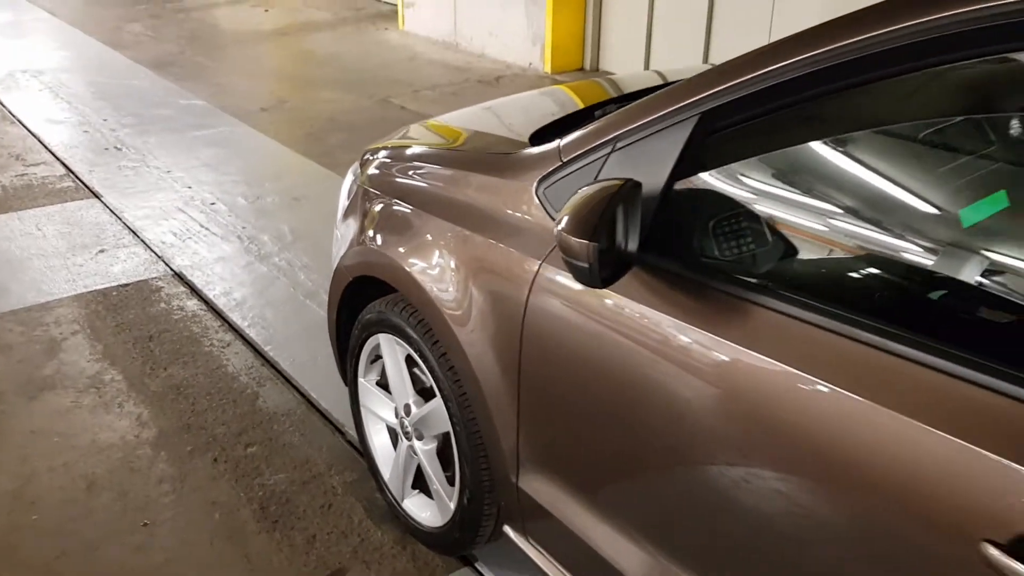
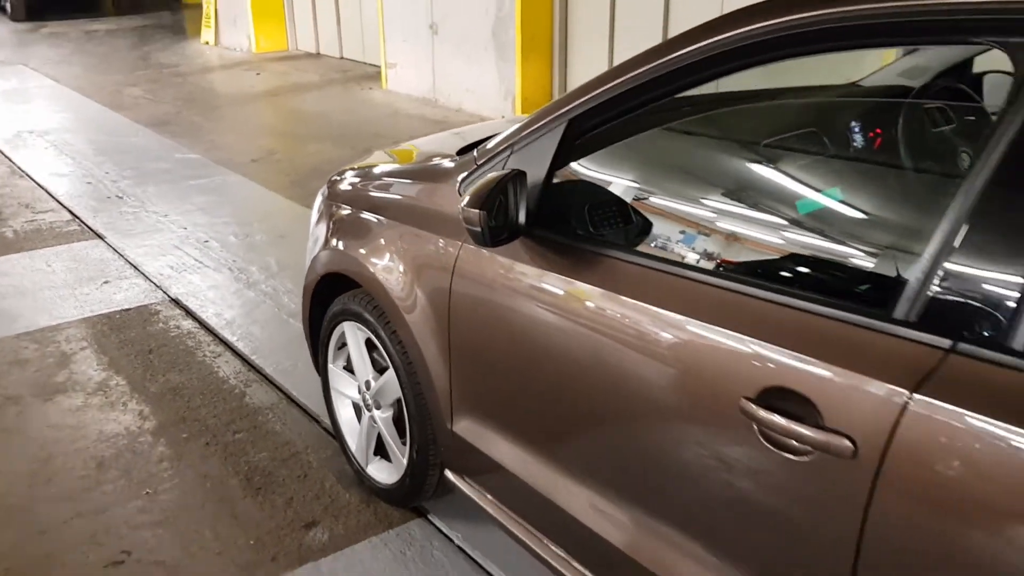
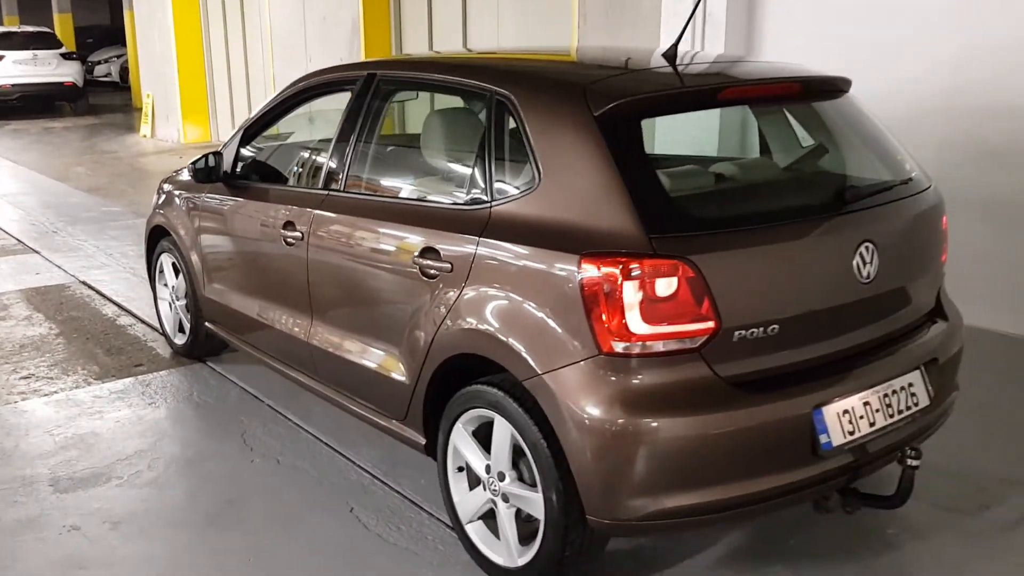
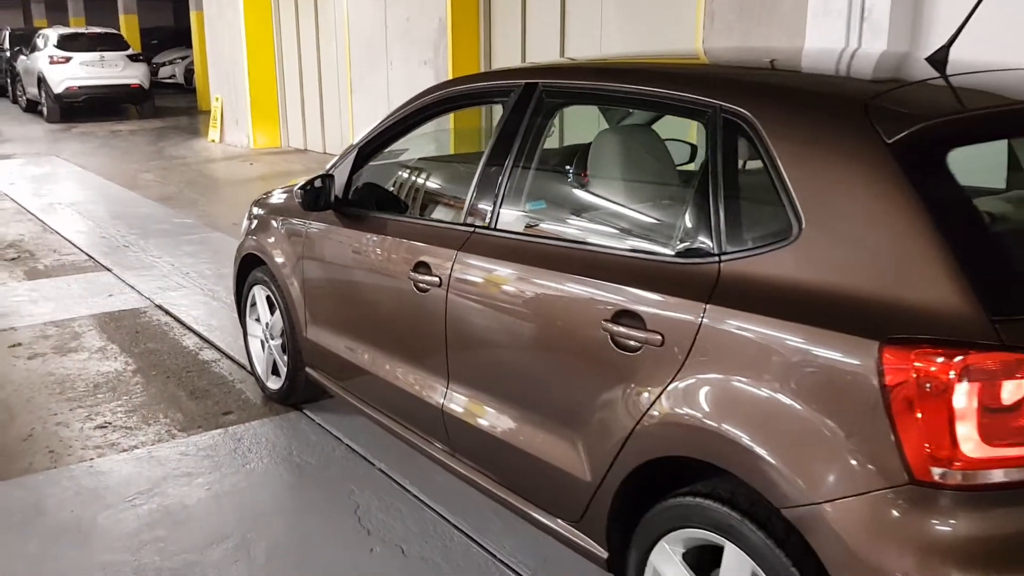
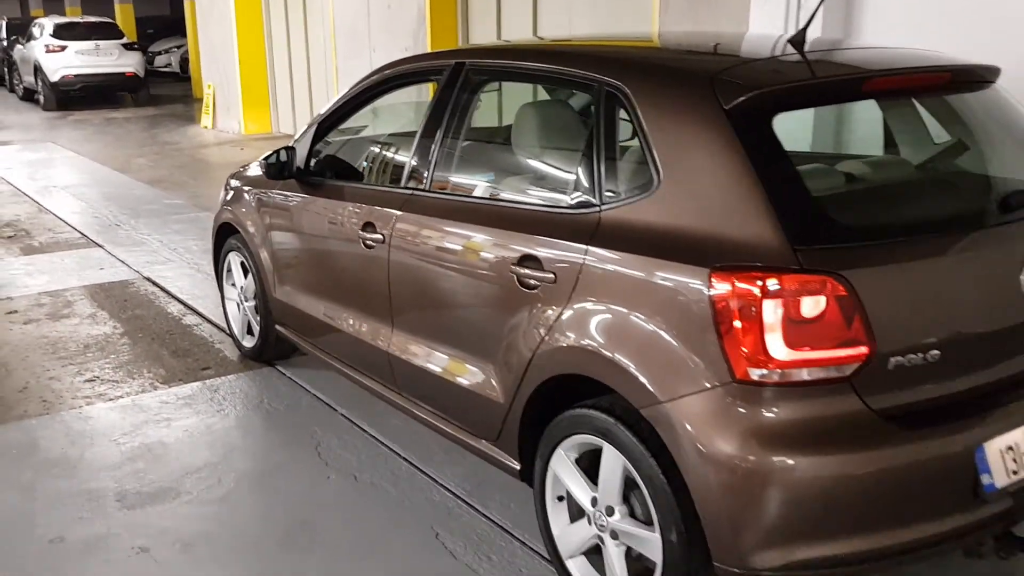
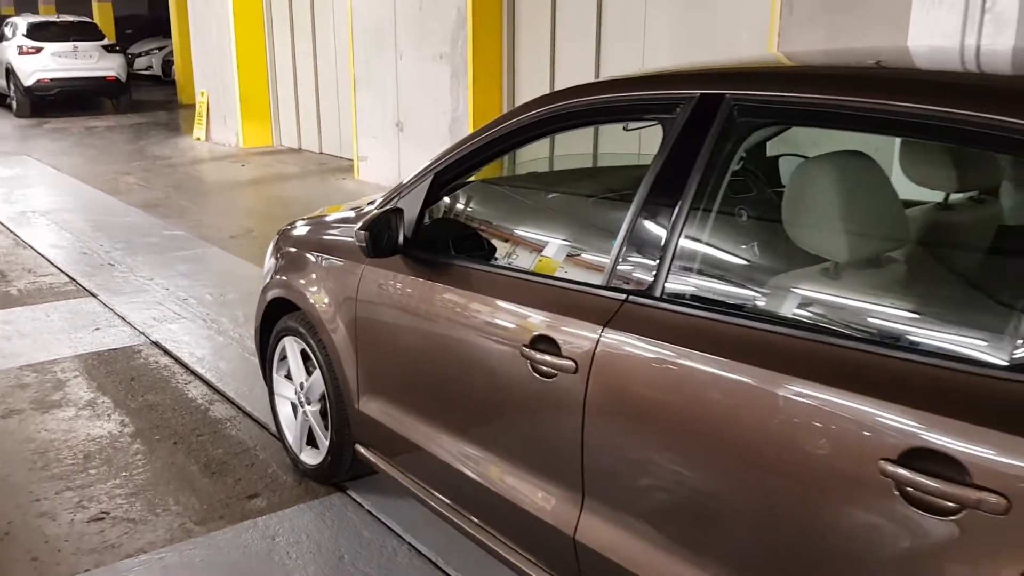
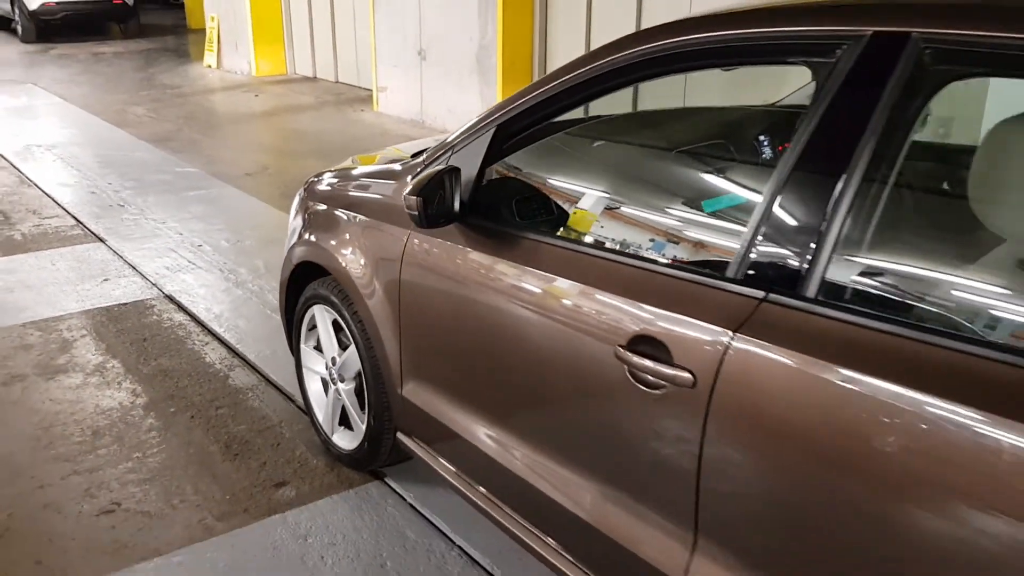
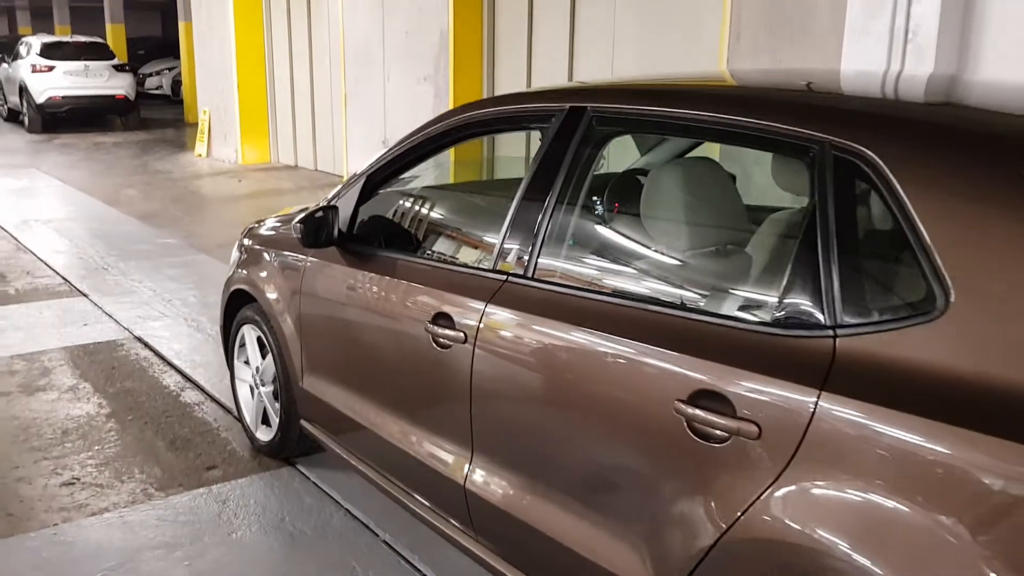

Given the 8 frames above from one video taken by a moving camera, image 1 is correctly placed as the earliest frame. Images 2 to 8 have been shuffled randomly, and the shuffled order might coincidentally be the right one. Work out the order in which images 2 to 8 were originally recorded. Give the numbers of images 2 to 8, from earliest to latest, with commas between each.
2, 7, 6, 8, 4, 5, 3
